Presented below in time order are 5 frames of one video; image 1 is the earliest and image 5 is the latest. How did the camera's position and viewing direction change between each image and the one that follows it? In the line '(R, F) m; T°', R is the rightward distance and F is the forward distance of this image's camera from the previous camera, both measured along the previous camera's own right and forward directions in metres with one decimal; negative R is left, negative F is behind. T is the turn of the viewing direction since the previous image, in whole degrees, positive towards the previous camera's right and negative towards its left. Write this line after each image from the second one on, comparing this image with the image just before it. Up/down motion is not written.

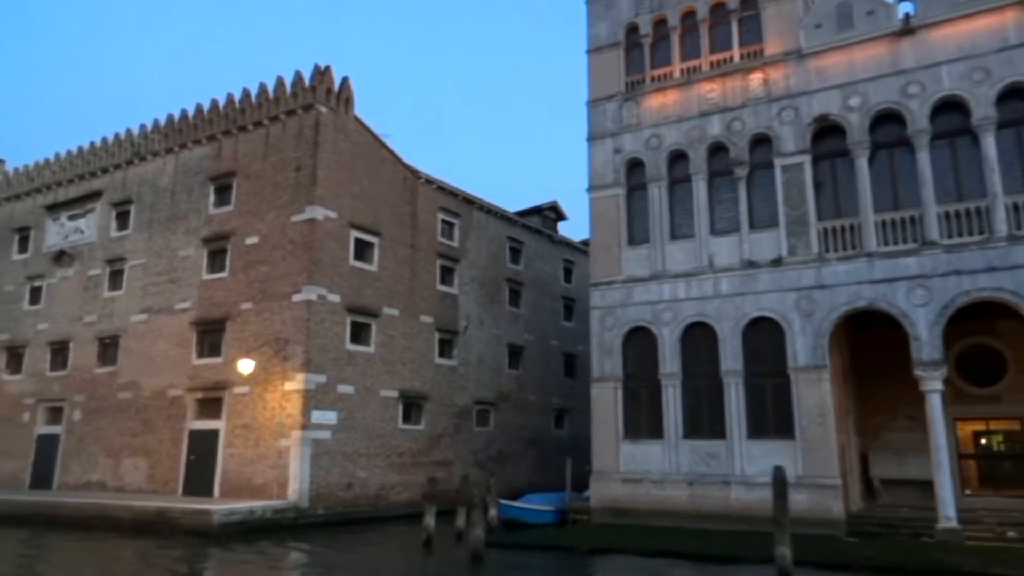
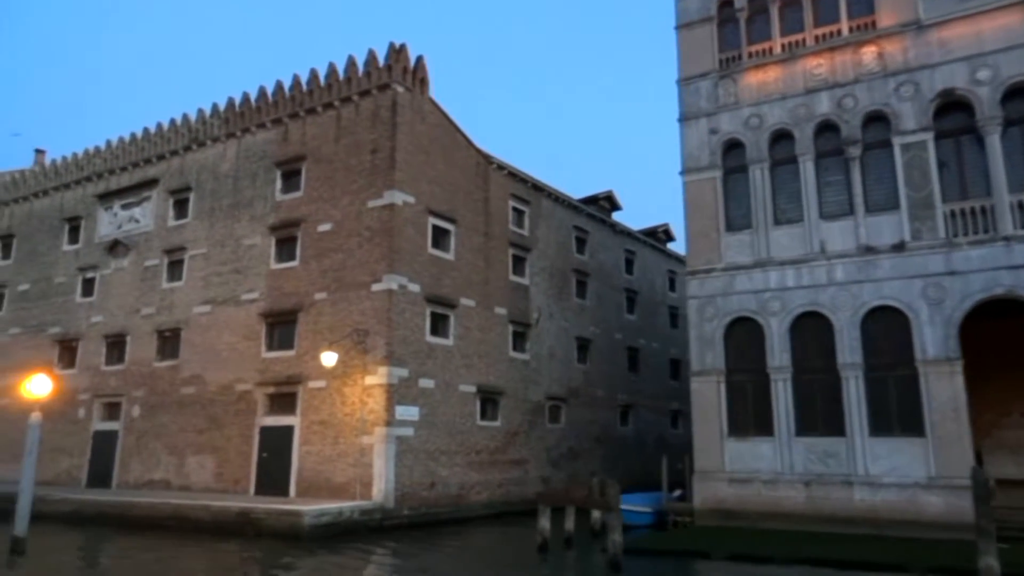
(-2.0, +1.0) m; -1°
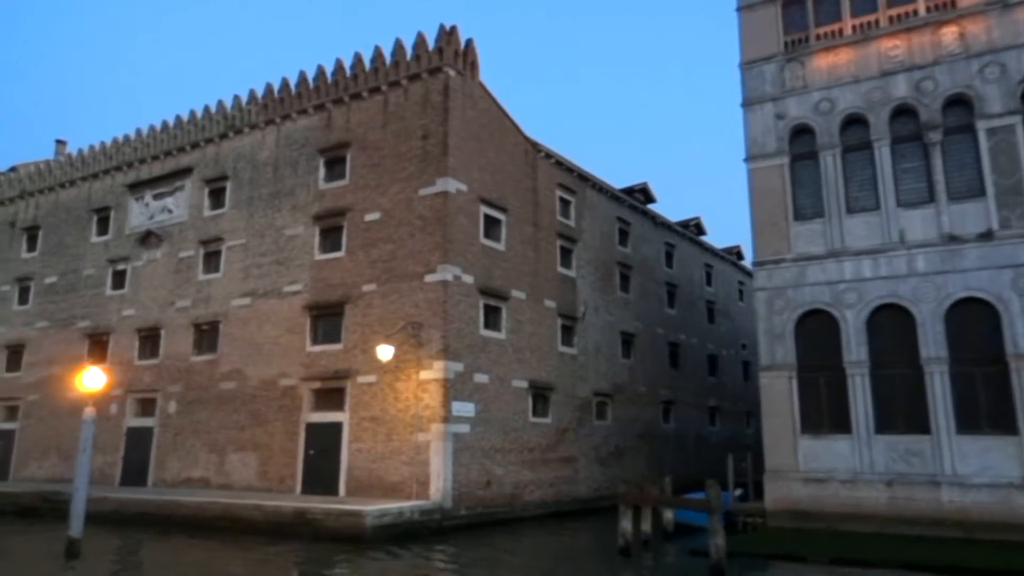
(-1.4, +0.7) m; 0°
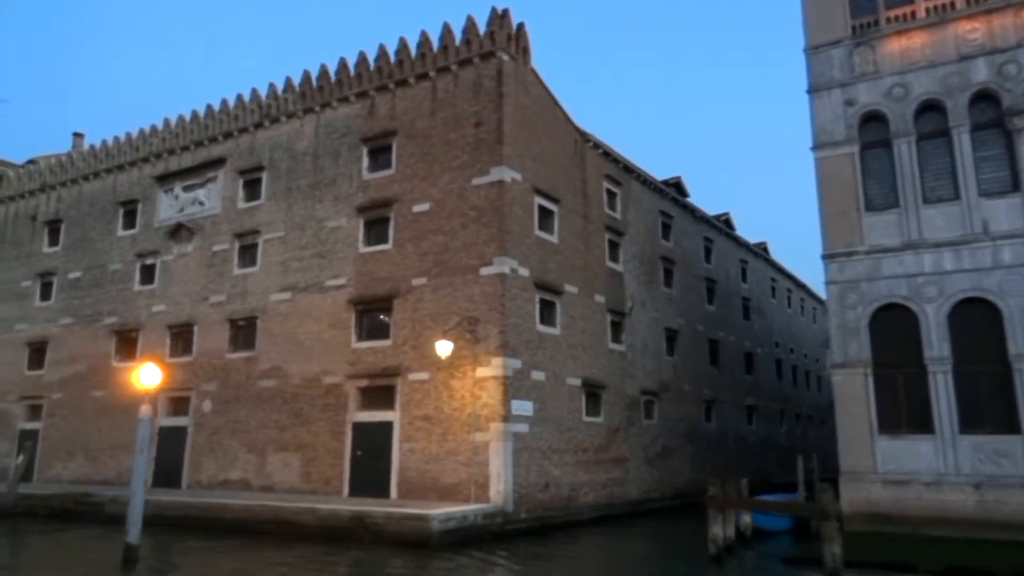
(-1.4, +0.7) m; 0°
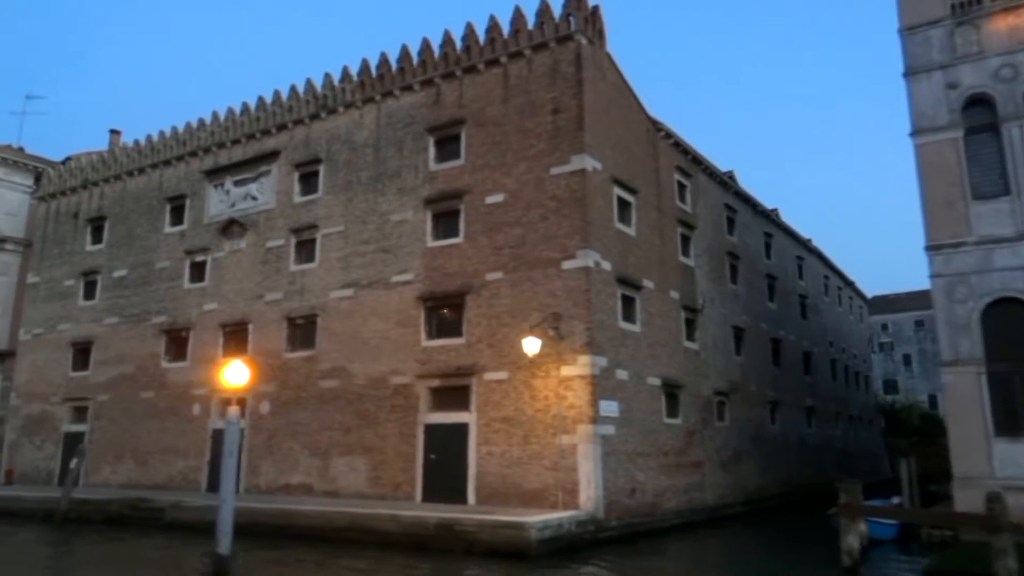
(-1.6, +0.8) m; -1°
